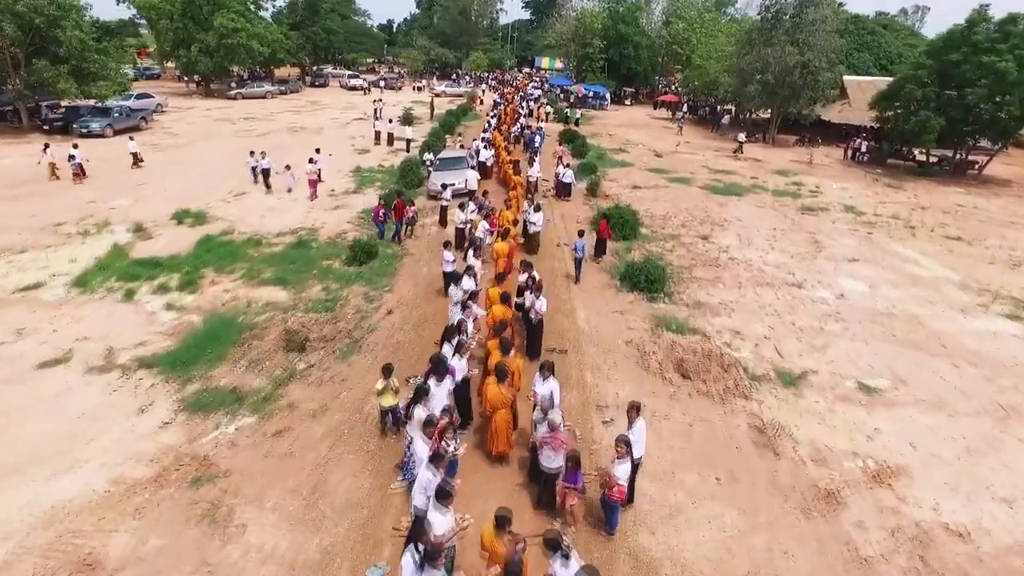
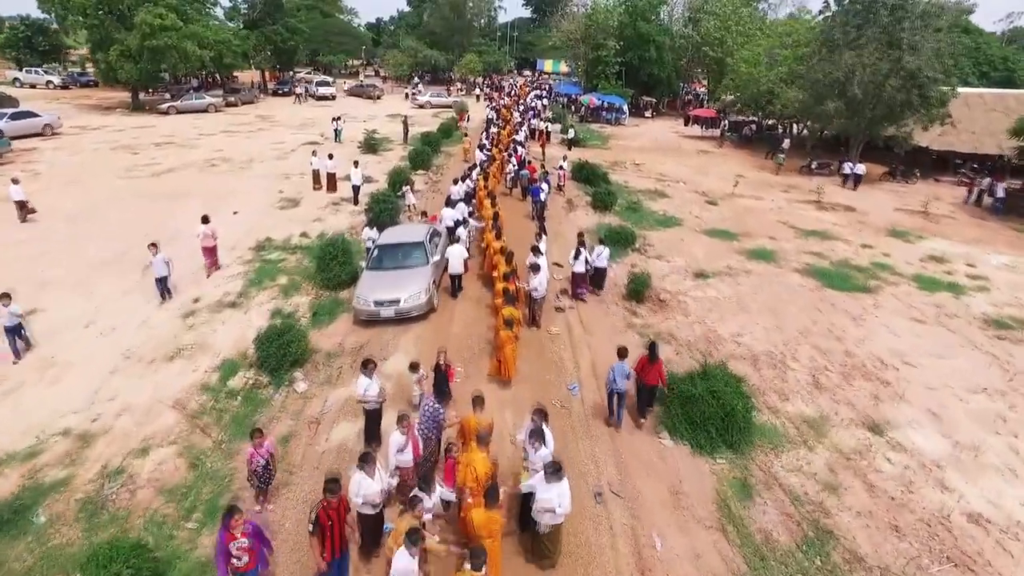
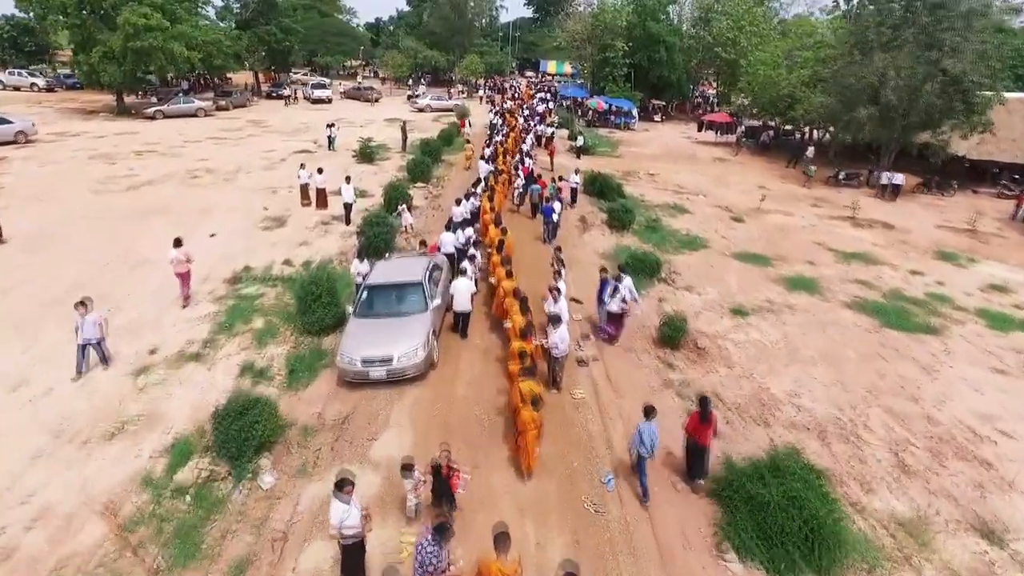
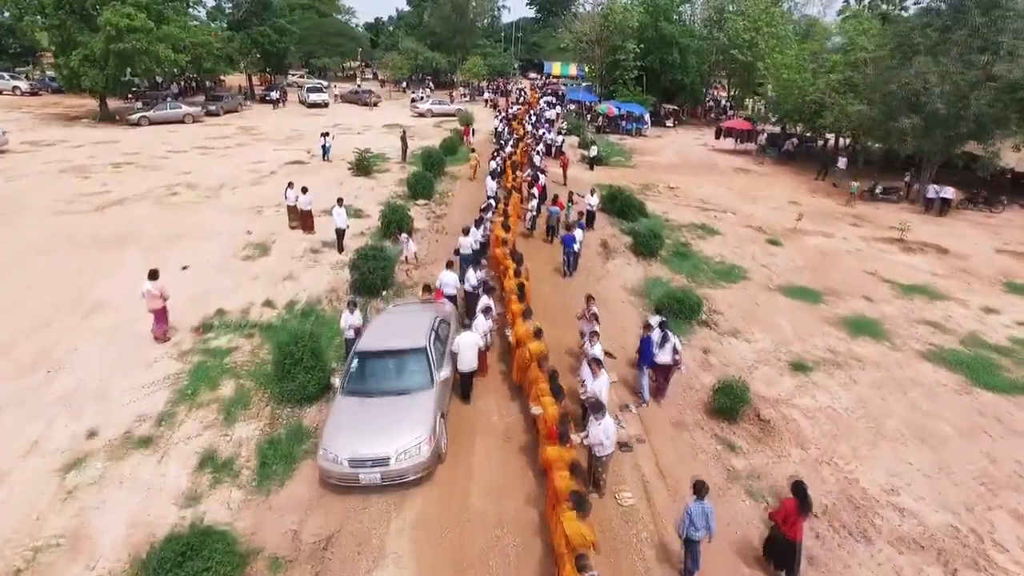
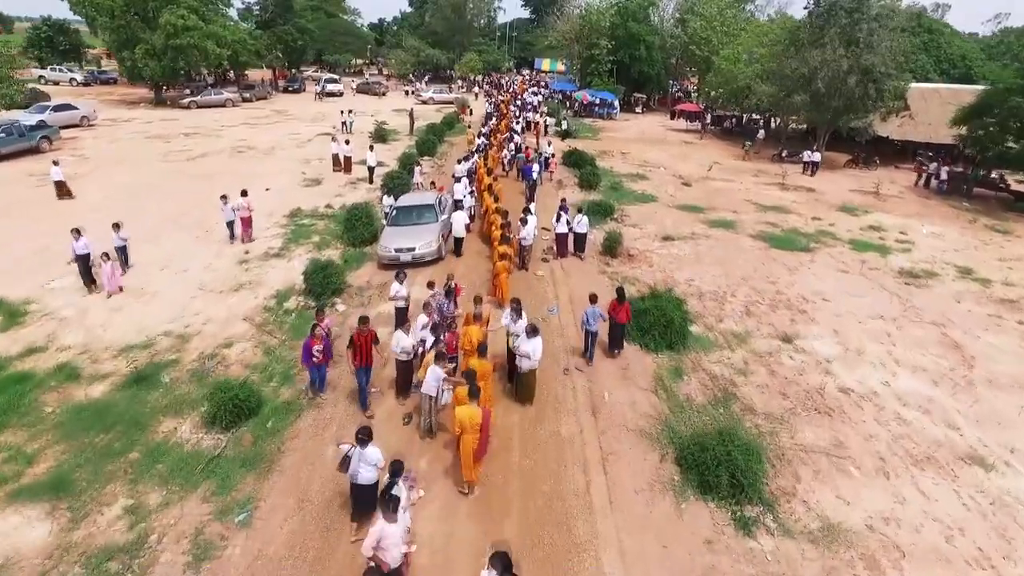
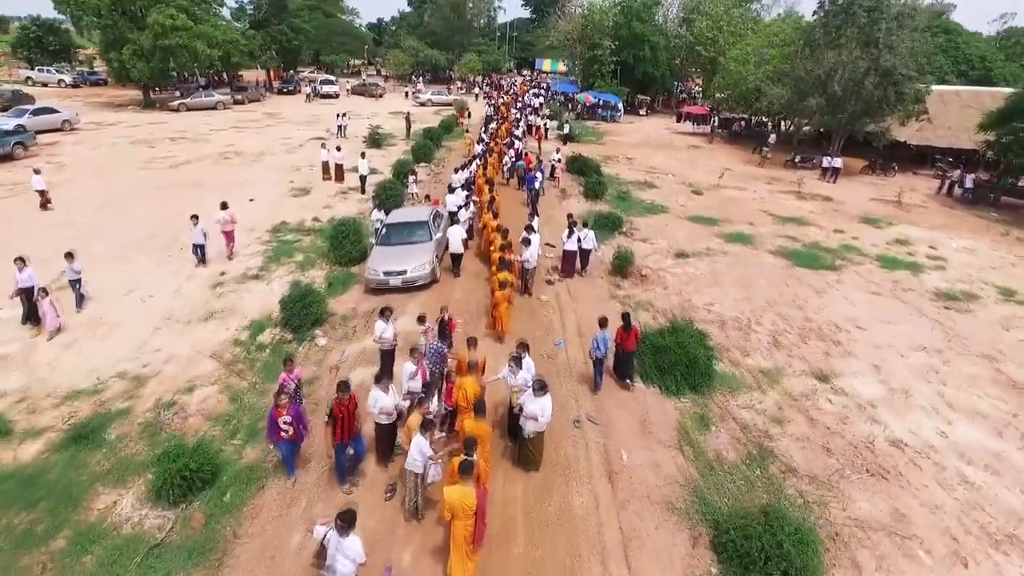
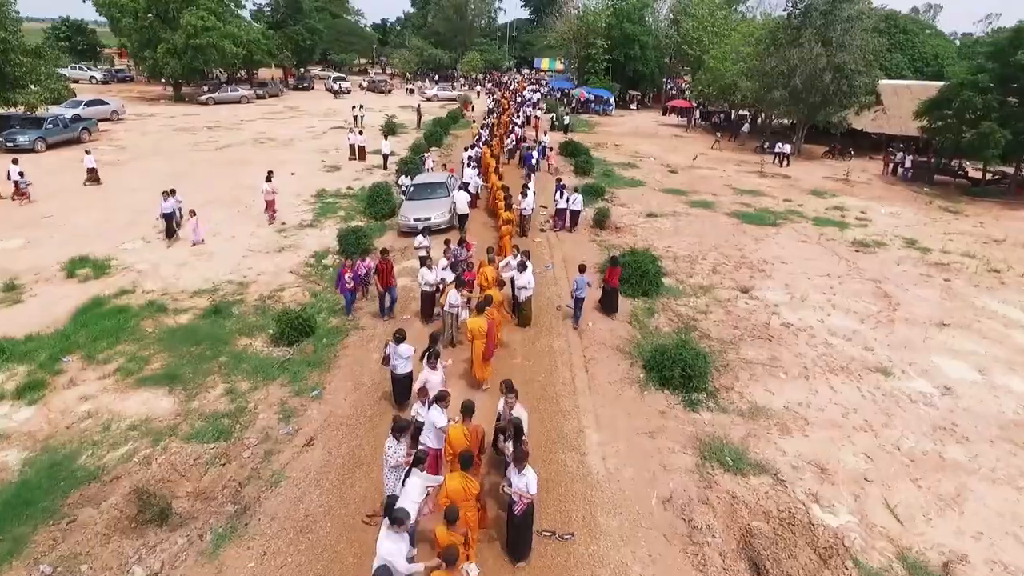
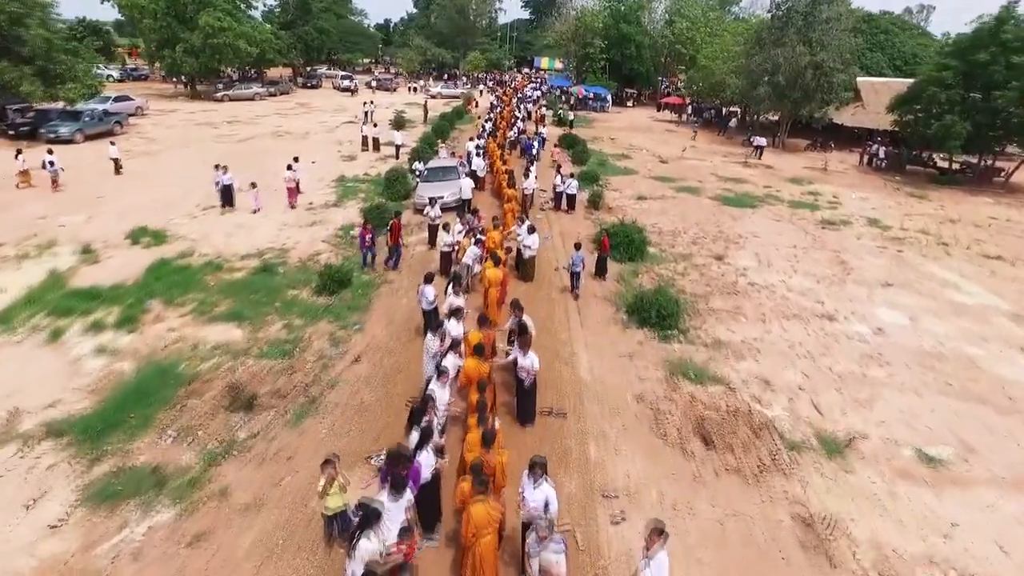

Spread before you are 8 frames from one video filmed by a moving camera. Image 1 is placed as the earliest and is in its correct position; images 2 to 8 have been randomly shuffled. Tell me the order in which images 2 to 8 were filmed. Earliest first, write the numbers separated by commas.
8, 7, 5, 6, 2, 3, 4
